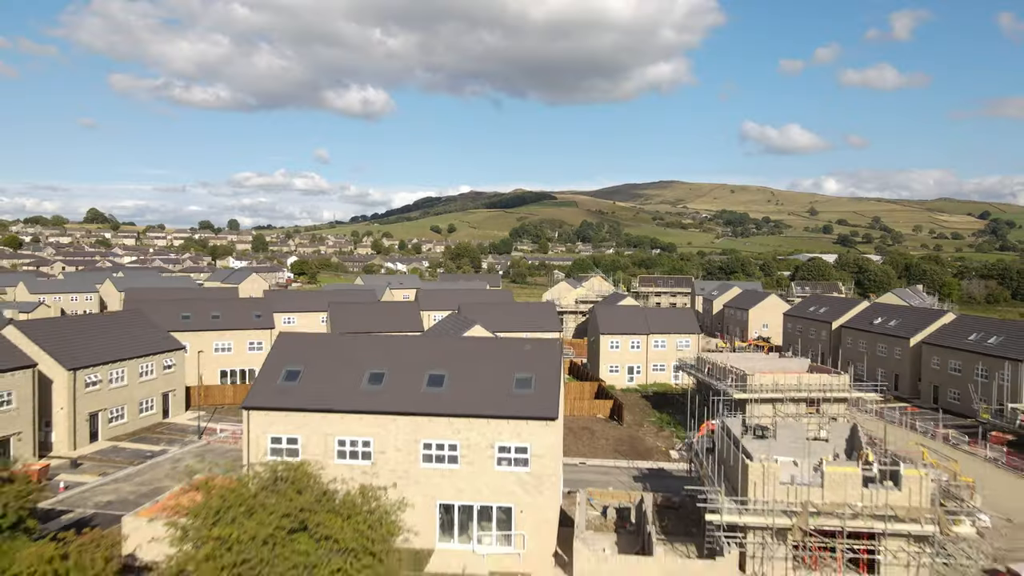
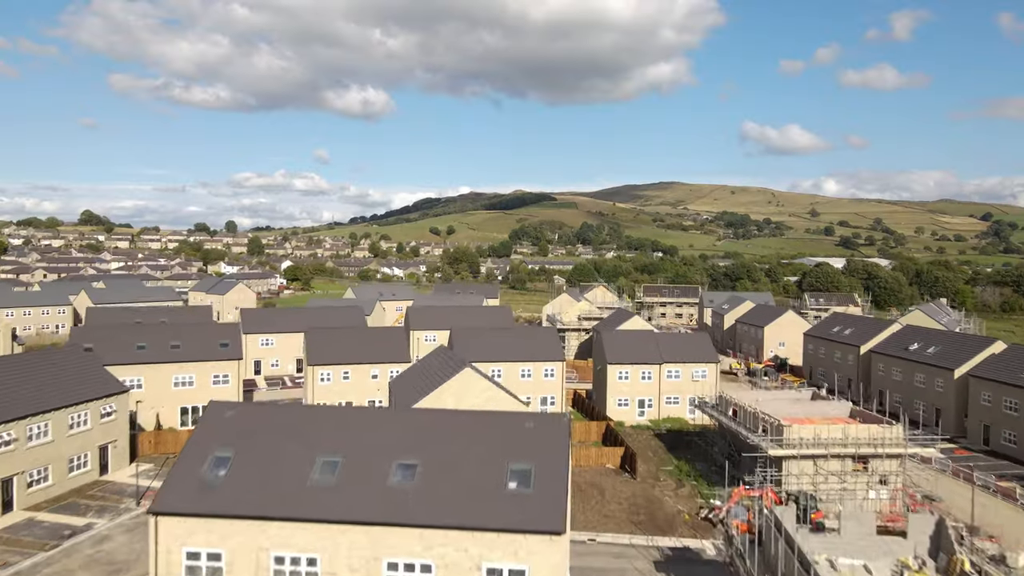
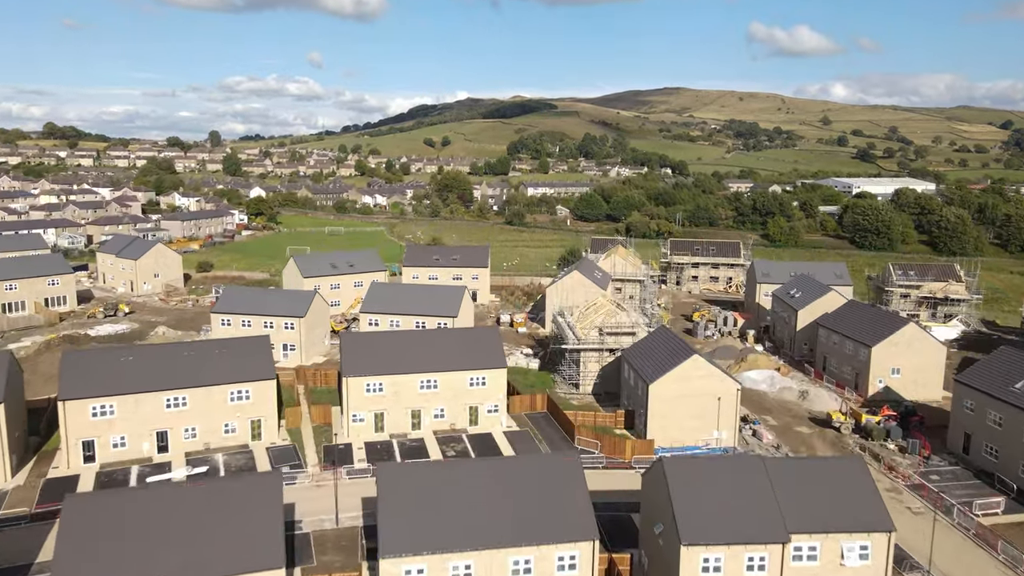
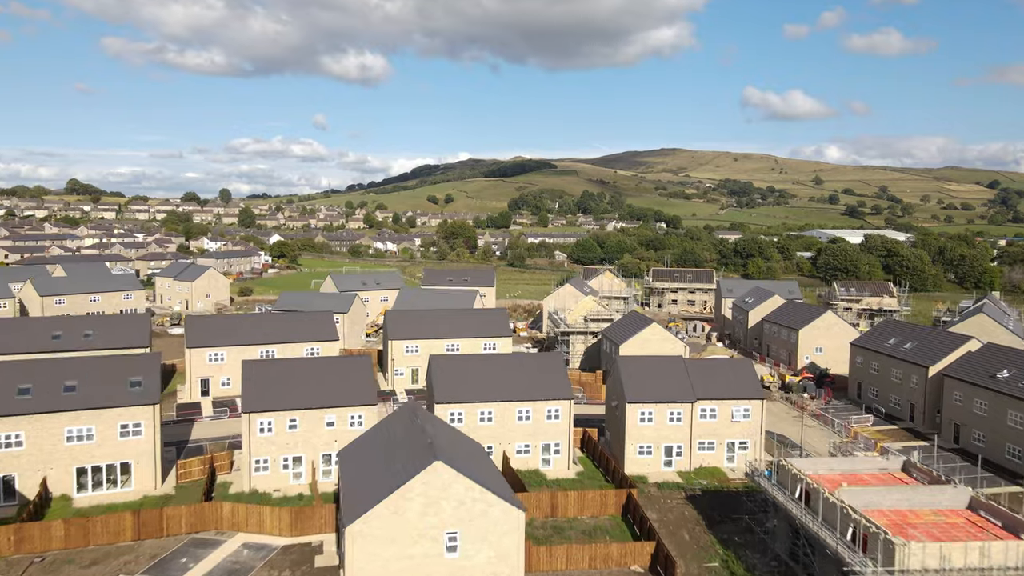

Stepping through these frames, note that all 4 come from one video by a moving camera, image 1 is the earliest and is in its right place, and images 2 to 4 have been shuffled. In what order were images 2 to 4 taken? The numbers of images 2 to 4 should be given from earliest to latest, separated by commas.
2, 4, 3
